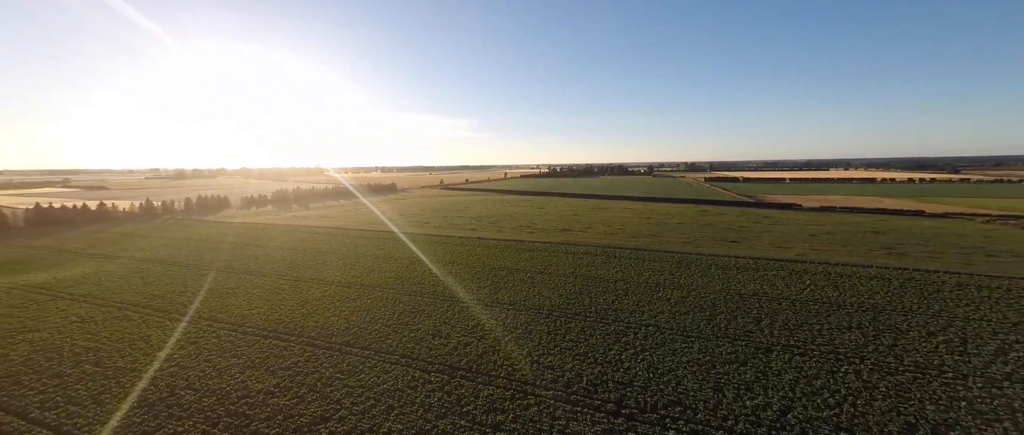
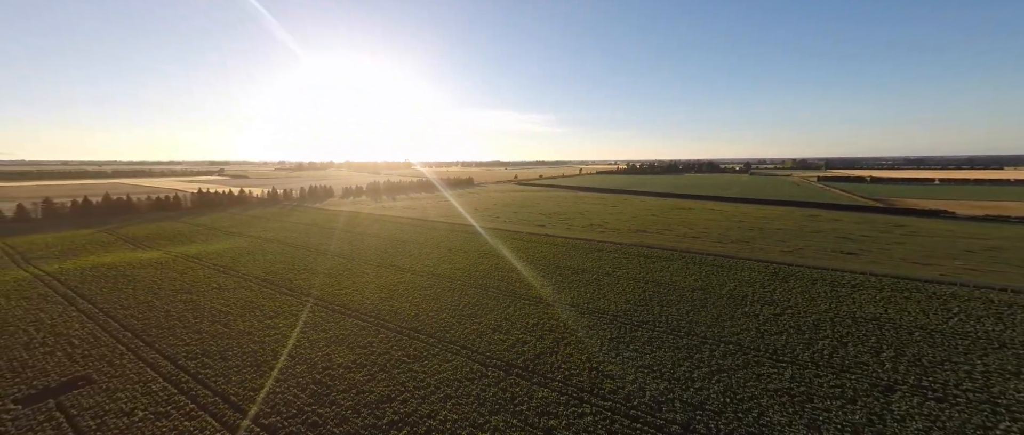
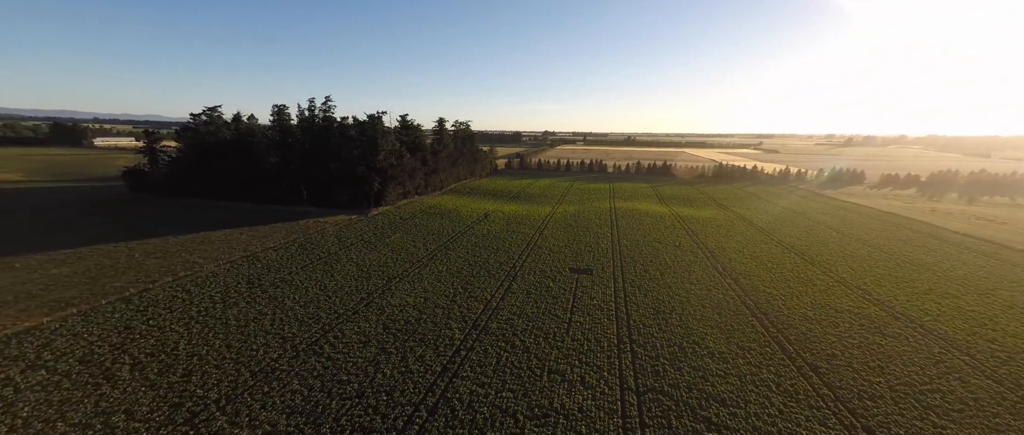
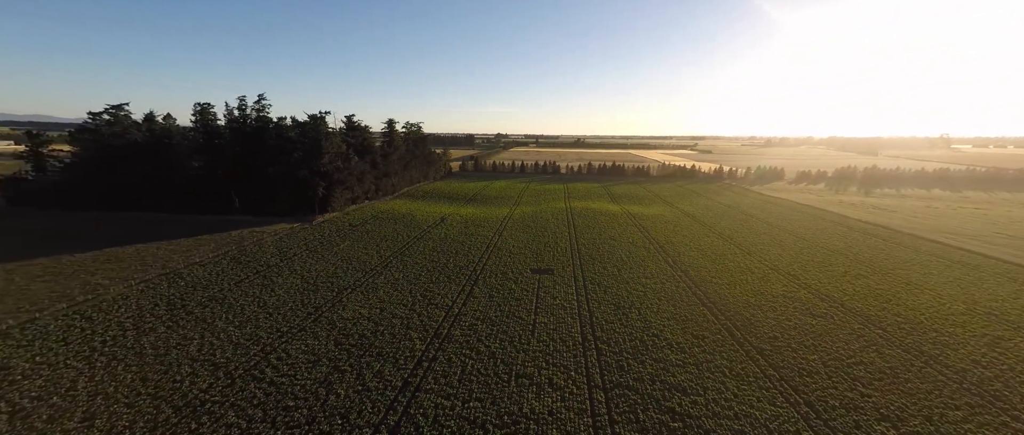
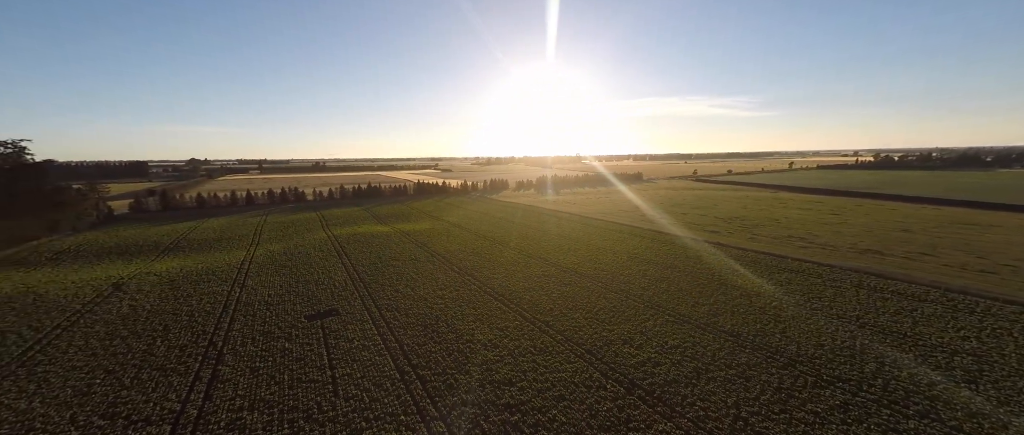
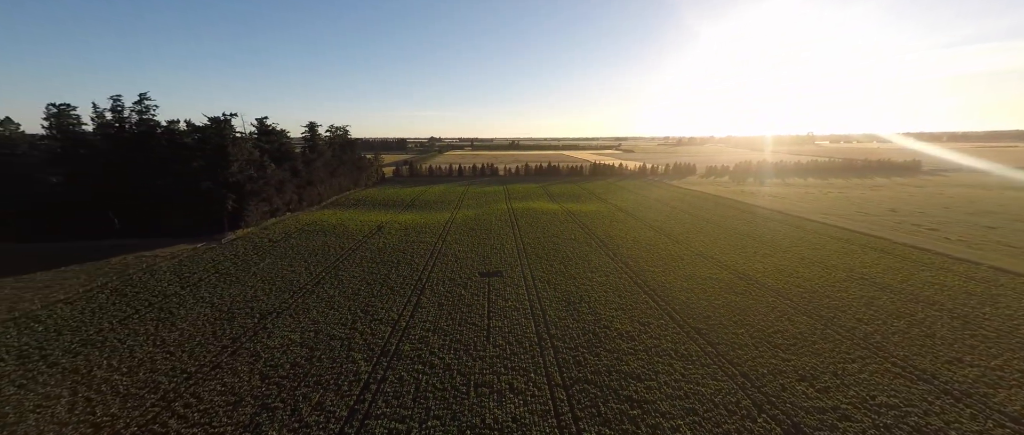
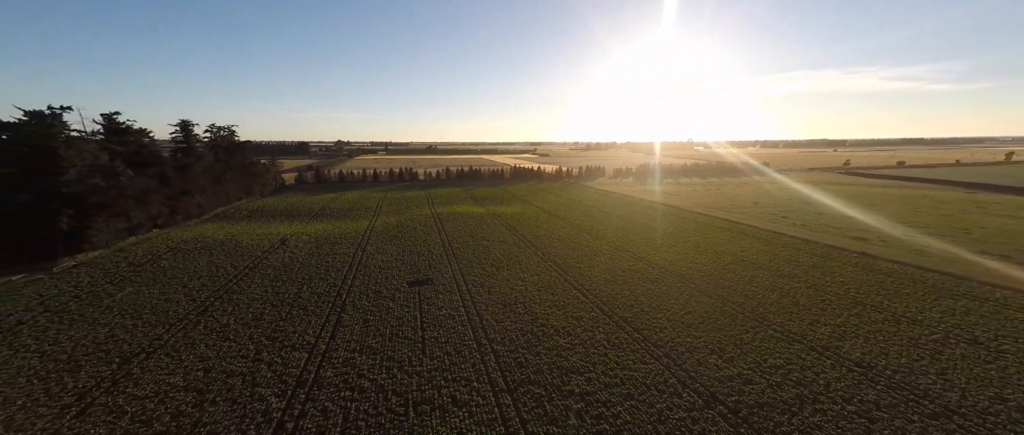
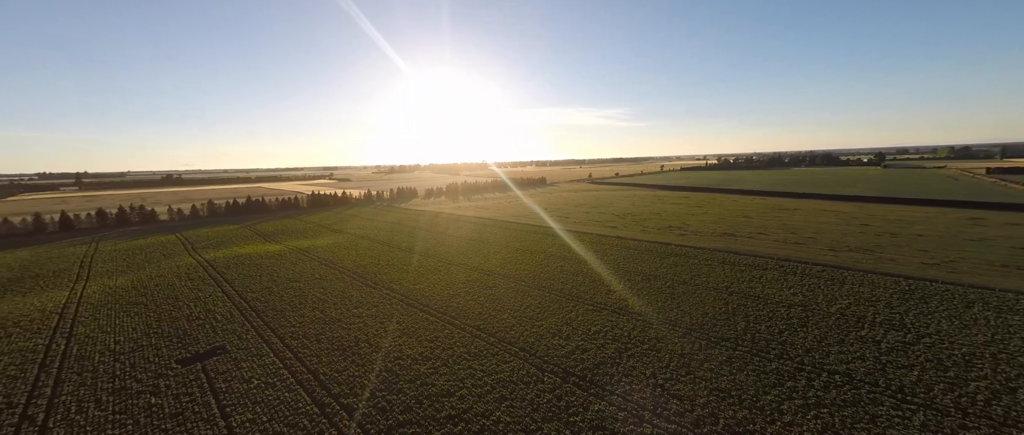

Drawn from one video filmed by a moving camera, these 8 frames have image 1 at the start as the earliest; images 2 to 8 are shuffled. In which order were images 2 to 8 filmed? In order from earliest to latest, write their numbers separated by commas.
2, 8, 5, 7, 6, 4, 3
